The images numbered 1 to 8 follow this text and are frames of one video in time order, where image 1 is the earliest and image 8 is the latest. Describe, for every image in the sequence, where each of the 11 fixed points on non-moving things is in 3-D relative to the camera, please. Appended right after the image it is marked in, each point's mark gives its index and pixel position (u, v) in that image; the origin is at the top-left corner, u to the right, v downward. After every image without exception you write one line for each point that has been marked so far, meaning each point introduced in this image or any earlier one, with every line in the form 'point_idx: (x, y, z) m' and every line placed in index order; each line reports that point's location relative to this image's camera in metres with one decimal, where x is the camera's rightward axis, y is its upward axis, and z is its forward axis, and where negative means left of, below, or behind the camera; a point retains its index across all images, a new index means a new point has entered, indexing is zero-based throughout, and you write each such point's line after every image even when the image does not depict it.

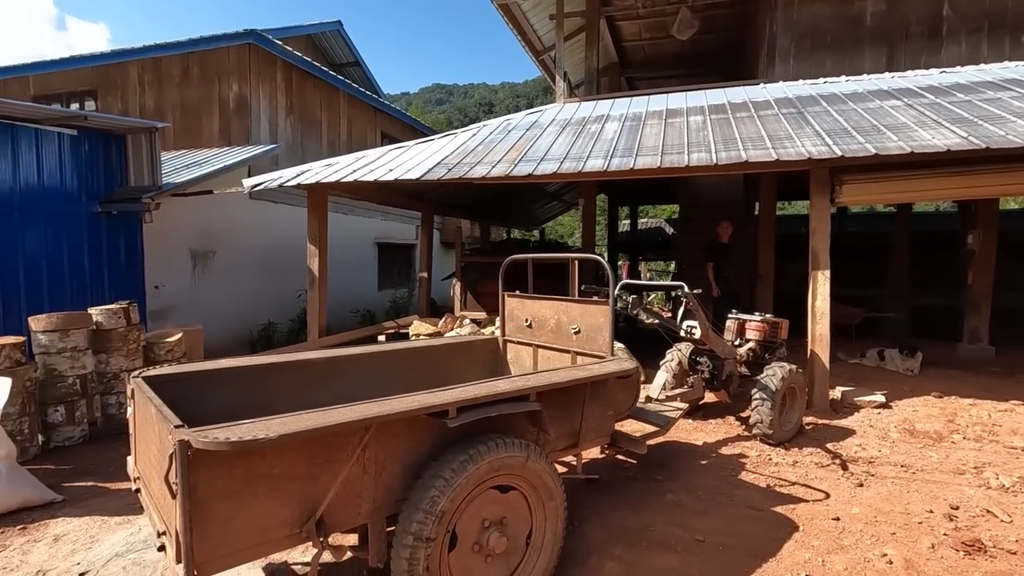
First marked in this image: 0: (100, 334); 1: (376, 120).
0: (-3.5, -0.4, +4.5) m
1: (-3.5, +4.3, +13.7) m
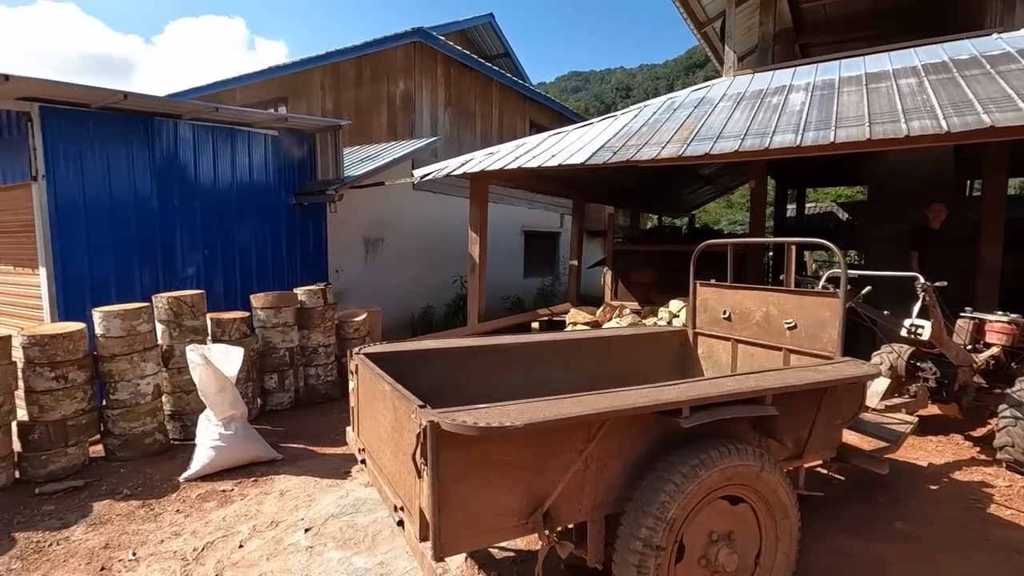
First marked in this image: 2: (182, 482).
0: (-1.9, -0.2, +5.0) m
1: (+0.3, +4.6, +13.8) m
2: (-2.1, -1.2, +3.4) m
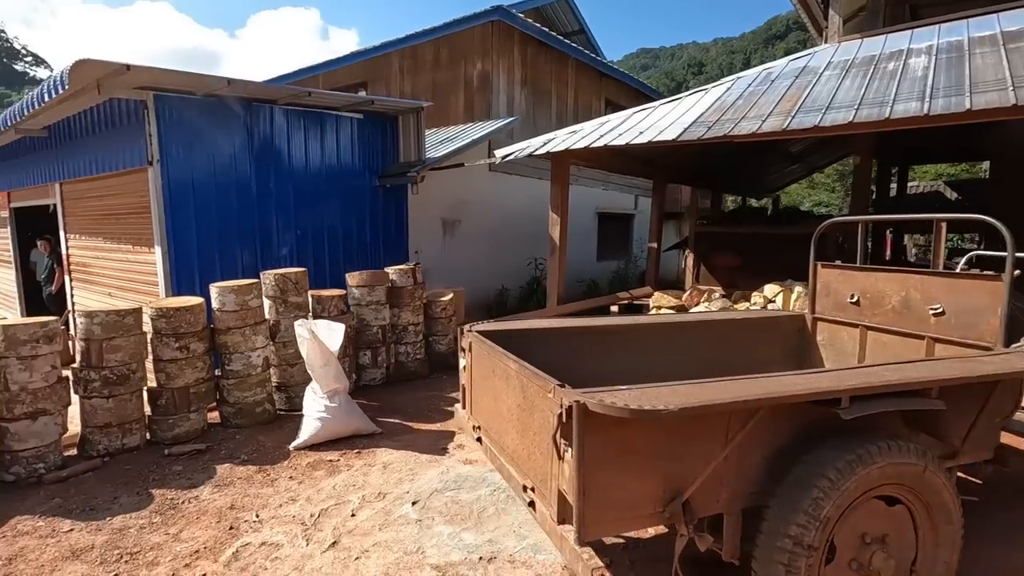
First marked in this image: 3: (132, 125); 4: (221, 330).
0: (-1.1, 0.0, +5.1) m
1: (+2.2, +5.0, +13.4) m
2: (-1.5, -1.1, +3.5) m
3: (-4.3, +1.8, +6.1) m
4: (-2.1, -0.3, +3.8) m
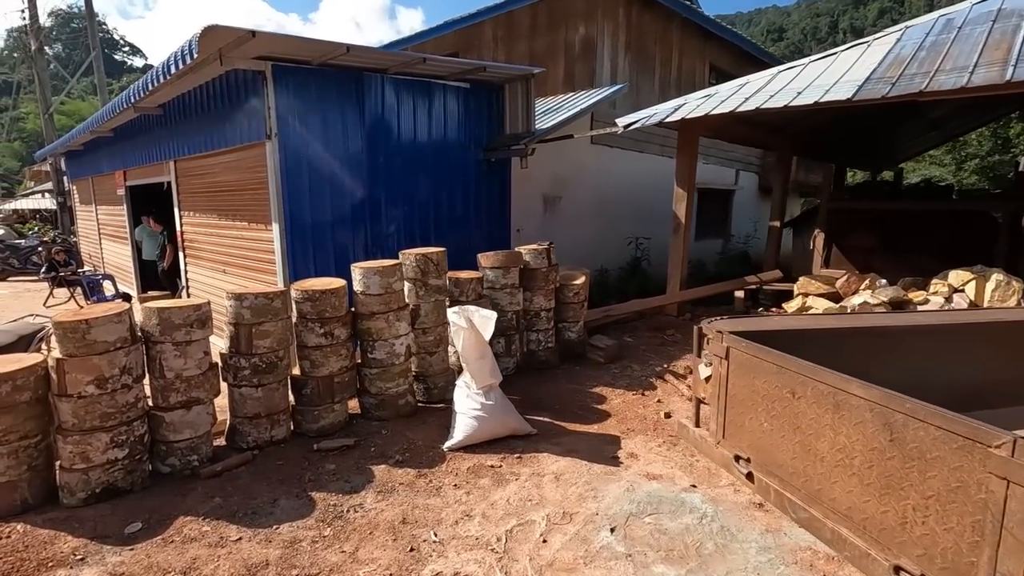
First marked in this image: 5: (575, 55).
0: (+0.1, +0.1, +4.7) m
1: (+4.5, +5.5, +12.3) m
2: (-0.4, -1.0, +3.2) m
3: (-2.9, +2.1, +5.9) m
4: (-1.0, -0.2, +3.5) m
5: (+1.2, +4.3, +9.9) m
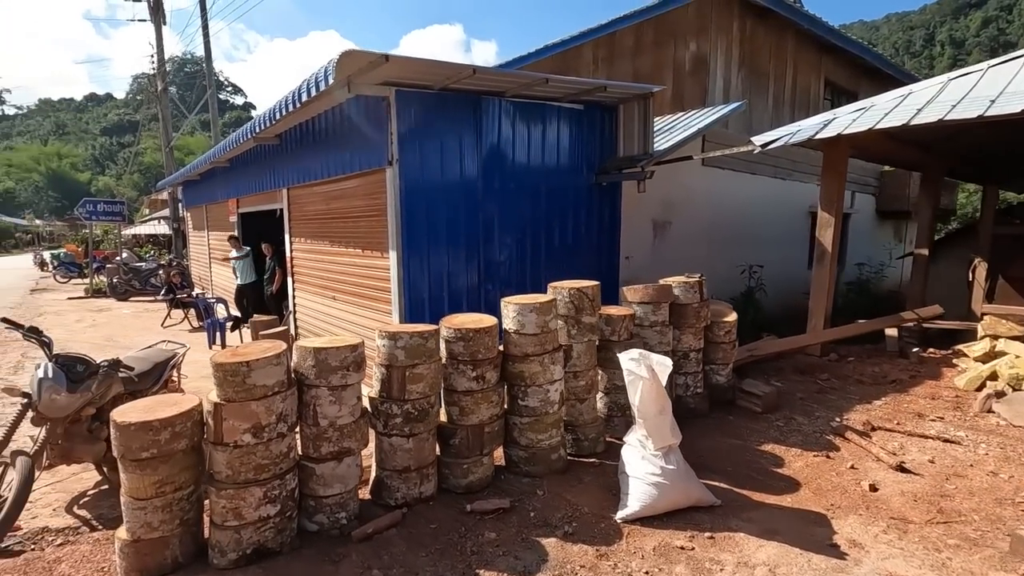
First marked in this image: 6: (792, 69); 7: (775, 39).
0: (+1.3, -0.2, +4.2) m
1: (+6.6, +4.8, +11.4) m
2: (+0.6, -1.2, +2.7) m
3: (-1.6, +1.8, +5.9) m
4: (0.0, -0.4, +3.1) m
5: (+3.0, +3.8, +9.4) m
6: (+5.7, +4.4, +10.8) m
7: (+5.1, +4.8, +10.4) m
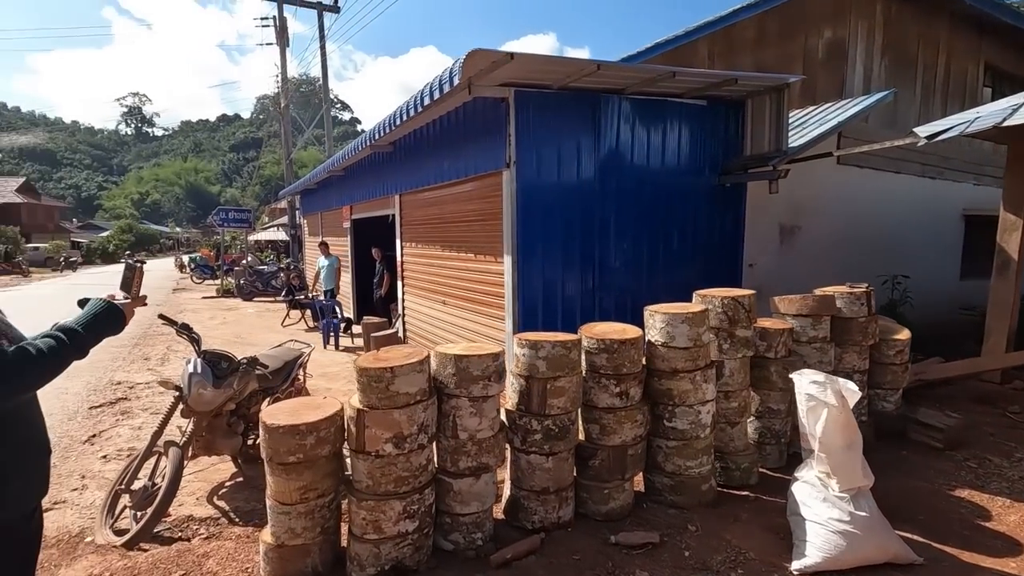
0: (+2.2, -0.2, +3.6) m
1: (+8.8, +4.5, +10.0) m
2: (+1.2, -1.2, +2.3) m
3: (-0.3, +1.7, +5.8) m
4: (+0.8, -0.4, +2.8) m
5: (+4.9, +3.6, +8.6) m
6: (+7.7, +4.2, +9.5) m
7: (+7.1, +4.6, +9.2) m
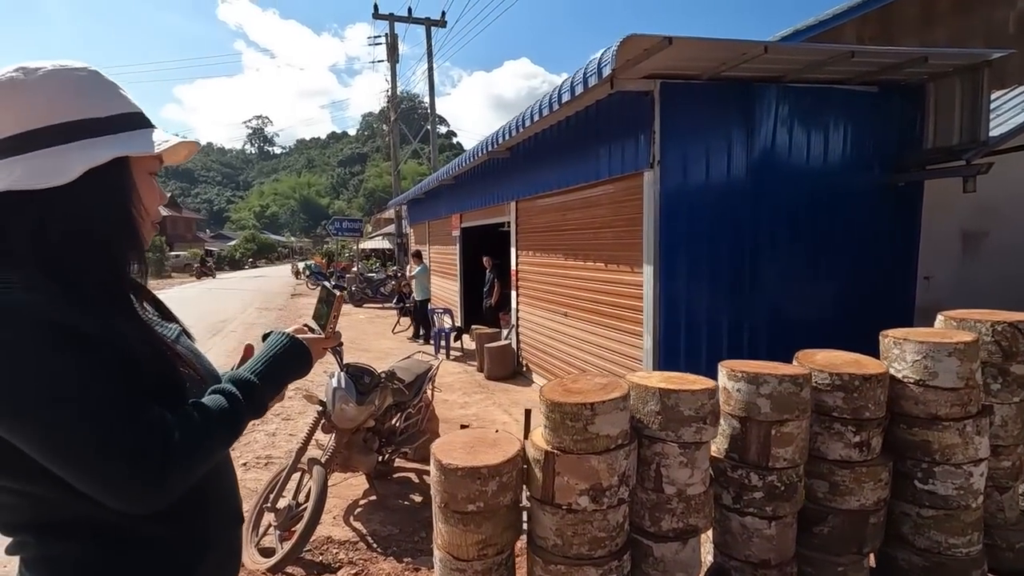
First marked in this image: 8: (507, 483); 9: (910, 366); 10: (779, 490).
0: (+3.2, -0.4, +2.7) m
1: (+10.8, +4.2, +8.0) m
2: (+2.0, -1.3, +1.6) m
3: (+1.1, +1.6, +5.3) m
4: (+1.7, -0.5, +2.2) m
5: (+6.7, +3.4, +7.2) m
6: (+9.6, +3.9, +7.7) m
7: (+9.0, +4.3, +7.5) m
8: (0.0, -0.7, +1.9) m
9: (+1.6, -0.3, +2.2) m
10: (+1.0, -0.8, +2.0) m
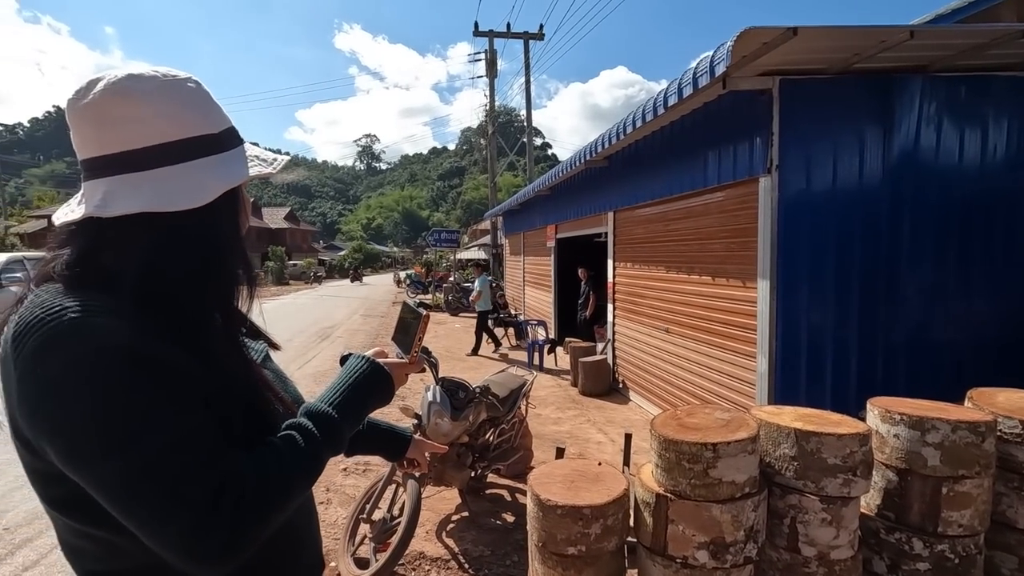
0: (+3.6, -0.5, +2.0) m
1: (+12.1, +3.8, +5.9) m
2: (+2.2, -1.4, +1.0) m
3: (+2.1, +1.5, +4.9) m
4: (+2.0, -0.6, +1.7) m
5: (+7.9, +3.1, +5.9) m
6: (+10.9, +3.6, +5.8) m
7: (+10.3, +4.0, +5.8) m
8: (+0.3, -0.8, +1.7) m
9: (+2.0, -0.4, +1.7) m
10: (+1.4, -0.8, +1.6) m
